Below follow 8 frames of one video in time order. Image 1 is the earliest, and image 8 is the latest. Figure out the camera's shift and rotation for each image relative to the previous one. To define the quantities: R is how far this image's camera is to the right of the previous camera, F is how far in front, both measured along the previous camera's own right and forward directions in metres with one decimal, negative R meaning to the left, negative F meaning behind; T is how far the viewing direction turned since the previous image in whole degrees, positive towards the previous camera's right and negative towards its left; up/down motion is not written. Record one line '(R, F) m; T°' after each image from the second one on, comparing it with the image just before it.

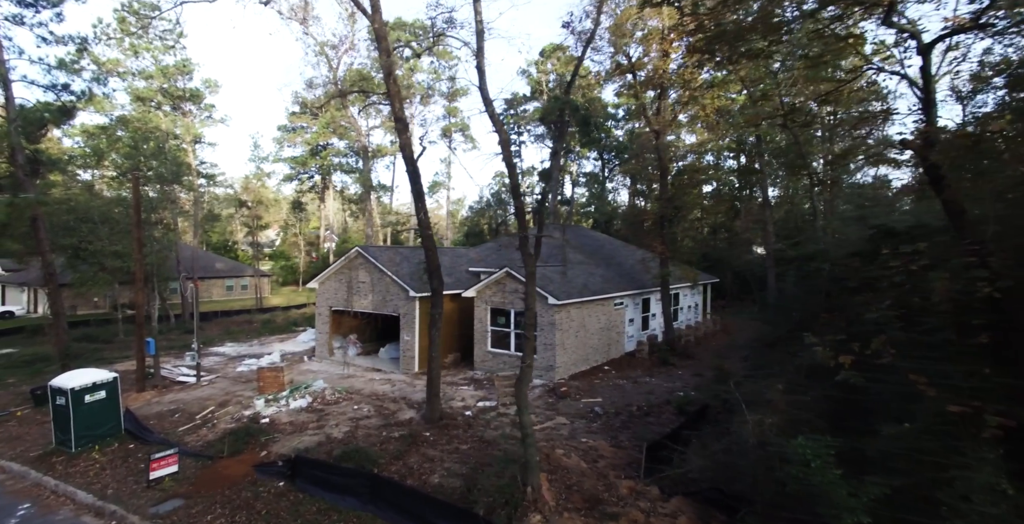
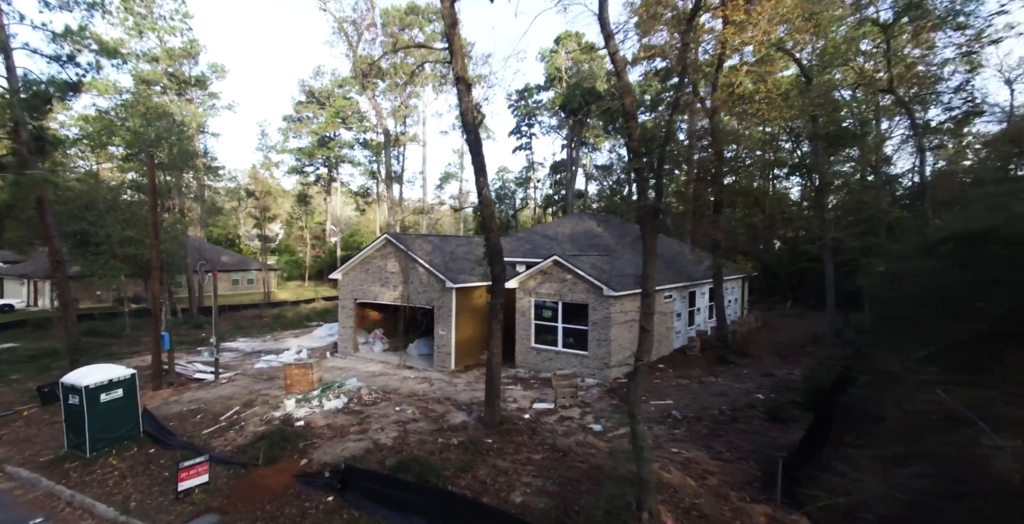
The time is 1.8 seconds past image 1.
(-1.4, +1.3) m; 0°
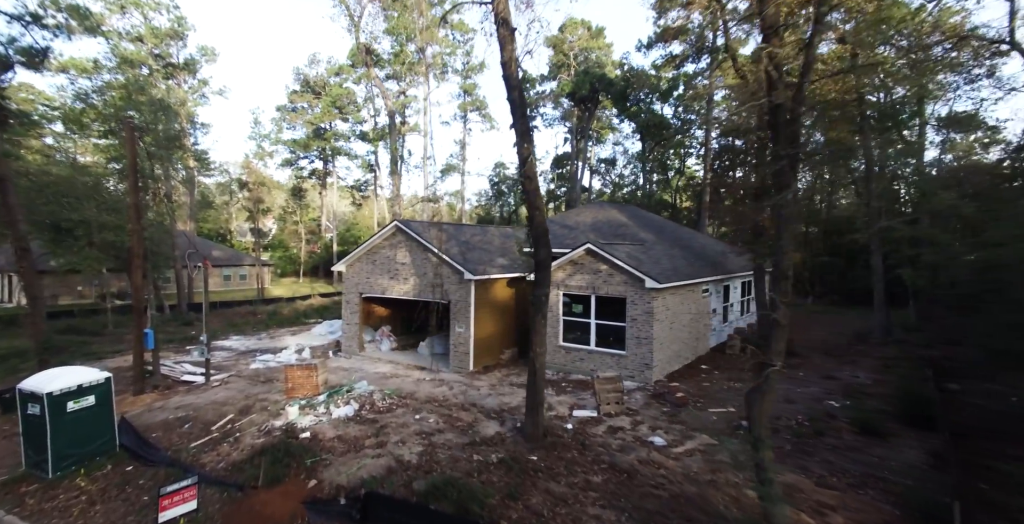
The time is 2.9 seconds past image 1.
(-0.9, +1.5) m; +1°
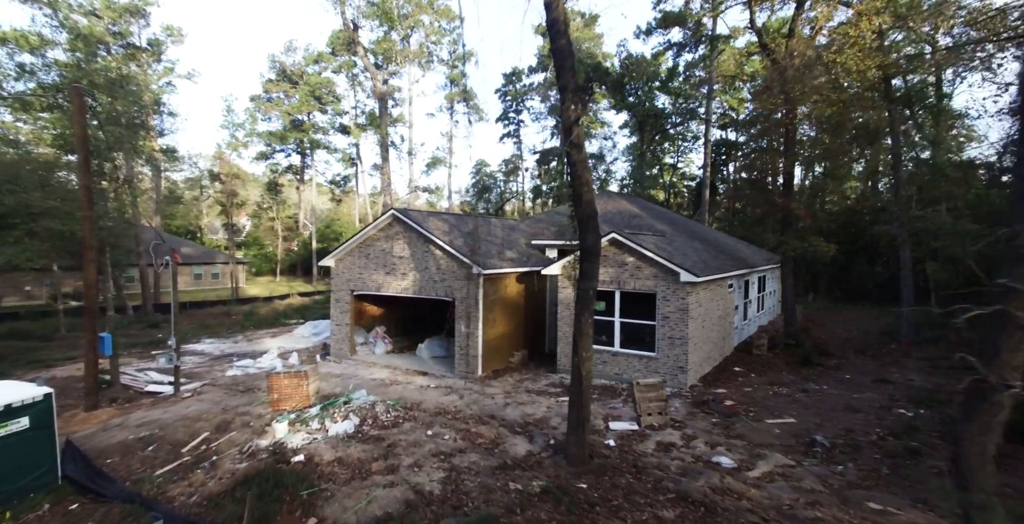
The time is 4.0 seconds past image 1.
(-0.9, +1.5) m; +2°
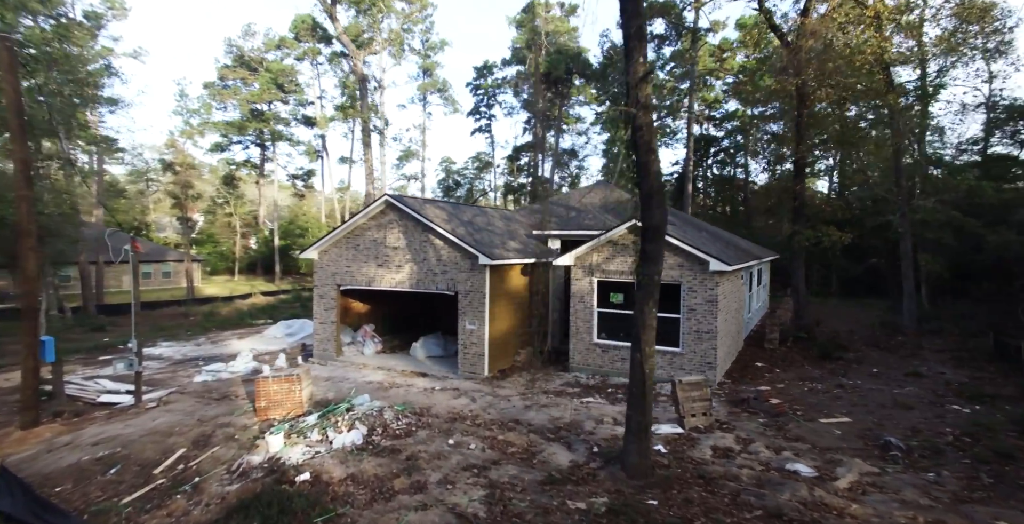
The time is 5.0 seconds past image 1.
(-1.1, +1.1) m; +4°
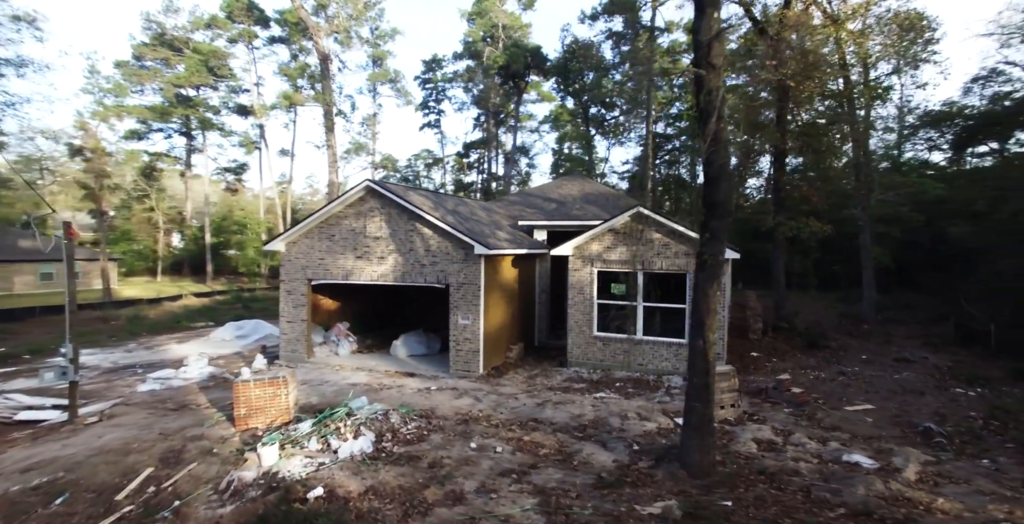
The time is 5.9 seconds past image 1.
(-1.3, +0.8) m; +7°
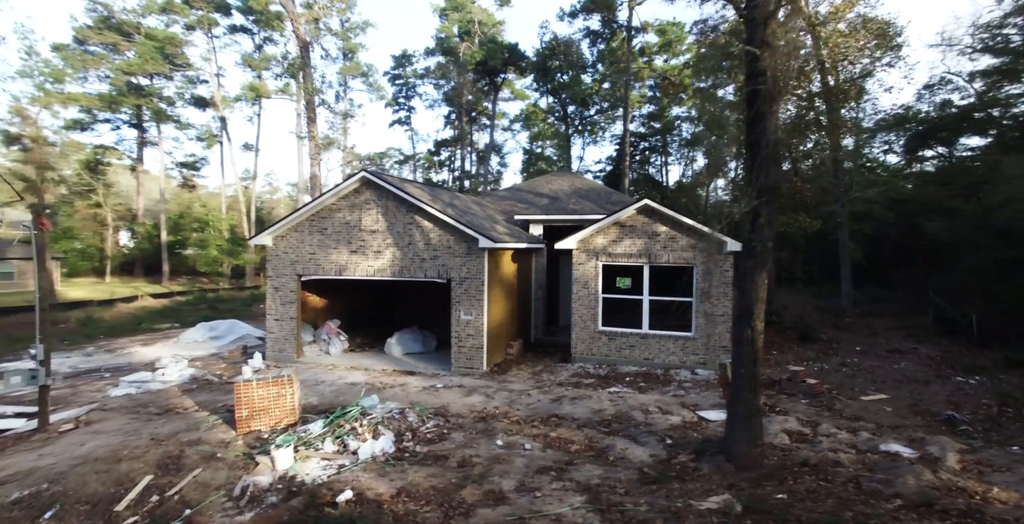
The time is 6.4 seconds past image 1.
(-0.9, +0.3) m; +4°
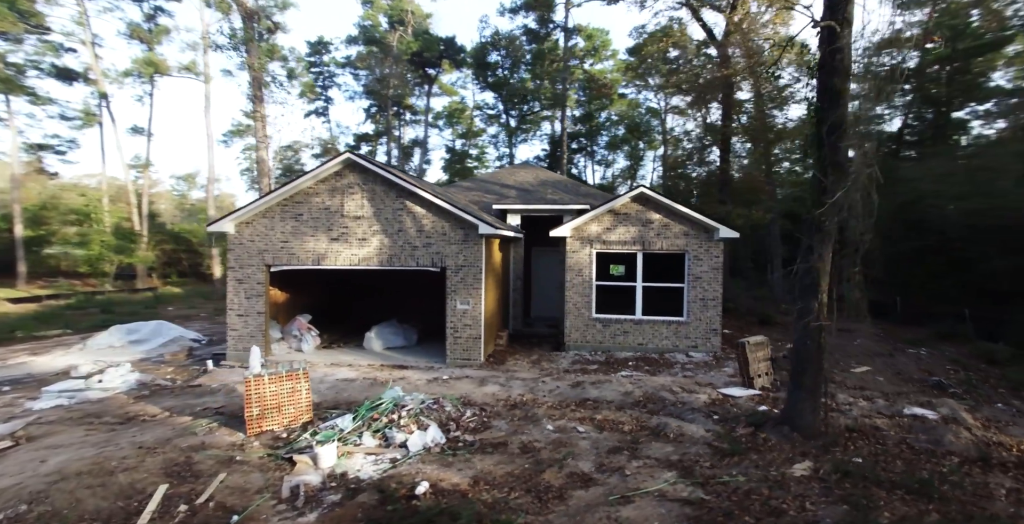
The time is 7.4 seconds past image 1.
(-1.9, +0.4) m; +10°
